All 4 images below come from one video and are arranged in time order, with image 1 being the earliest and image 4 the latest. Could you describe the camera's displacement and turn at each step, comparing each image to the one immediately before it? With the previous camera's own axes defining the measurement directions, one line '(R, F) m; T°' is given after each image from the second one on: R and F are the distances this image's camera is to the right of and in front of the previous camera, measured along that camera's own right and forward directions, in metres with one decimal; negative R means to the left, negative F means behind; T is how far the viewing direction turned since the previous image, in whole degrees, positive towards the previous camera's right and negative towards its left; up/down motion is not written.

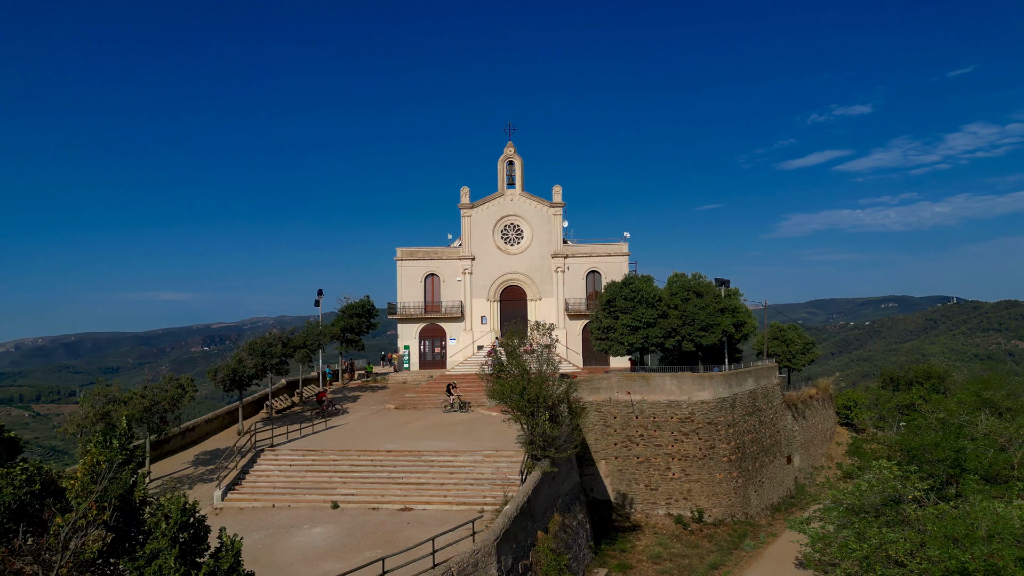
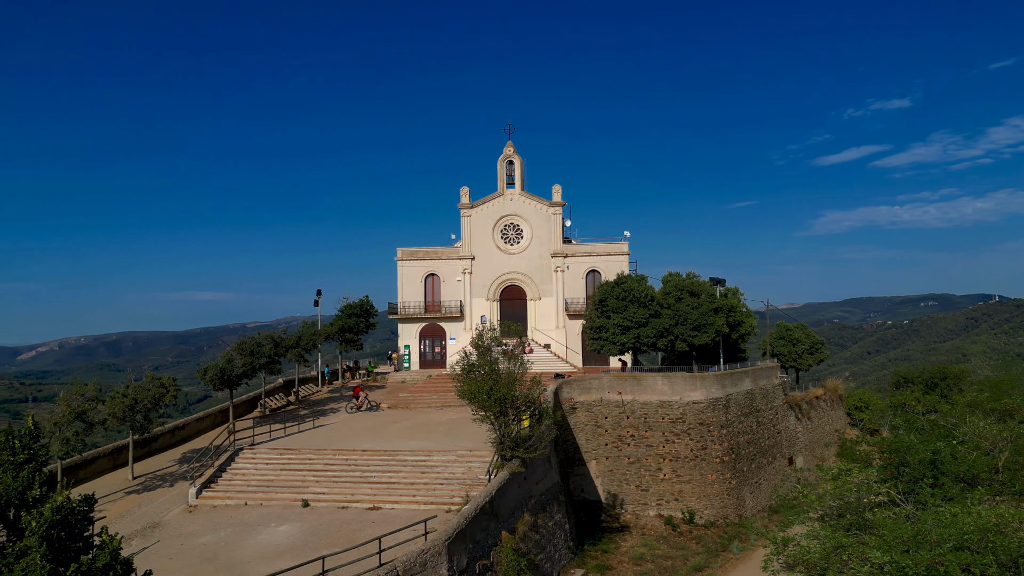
(+1.2, 0.0) m; -2°
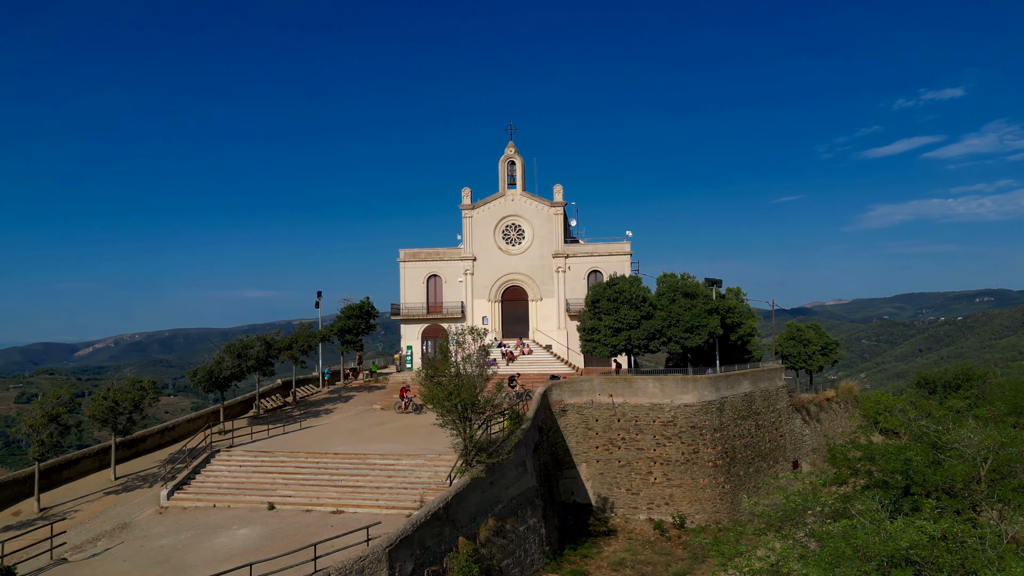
(+1.5, +0.1) m; -2°
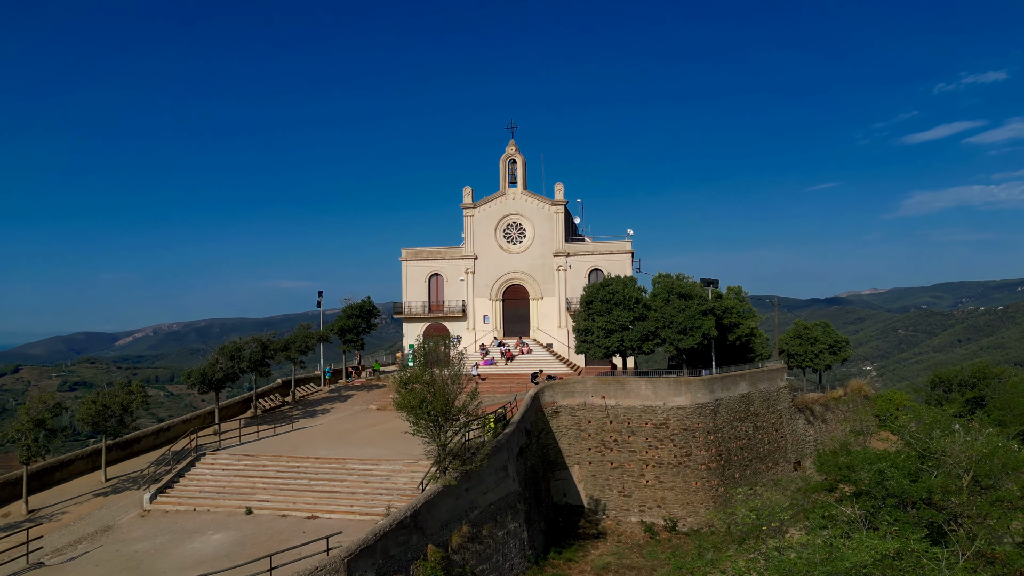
(+1.1, 0.0) m; -2°
